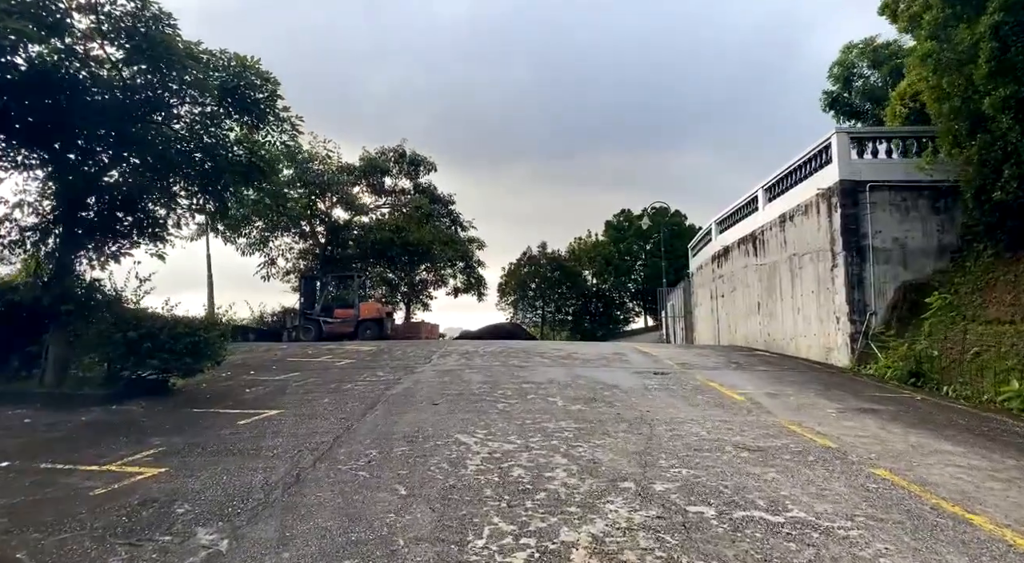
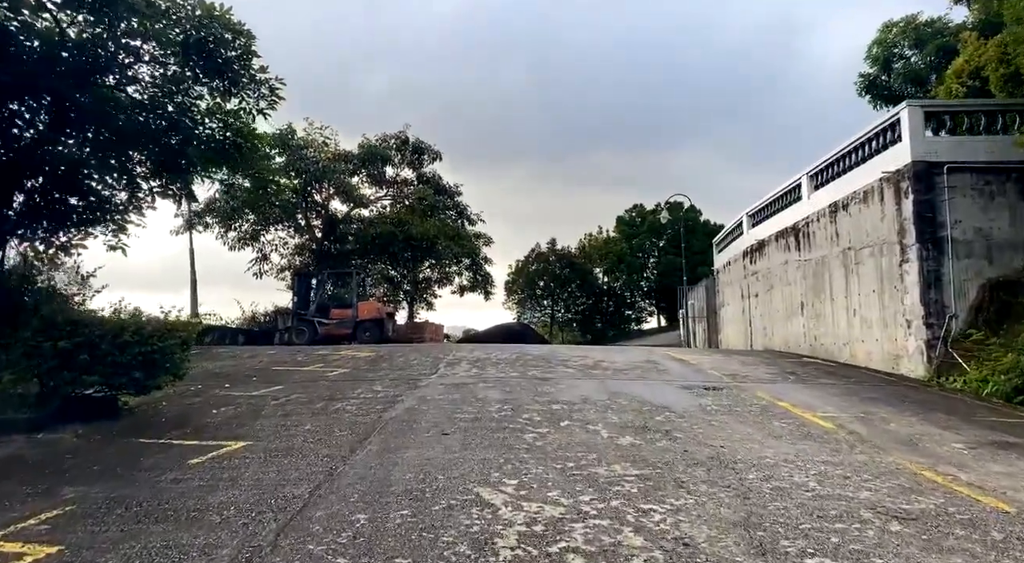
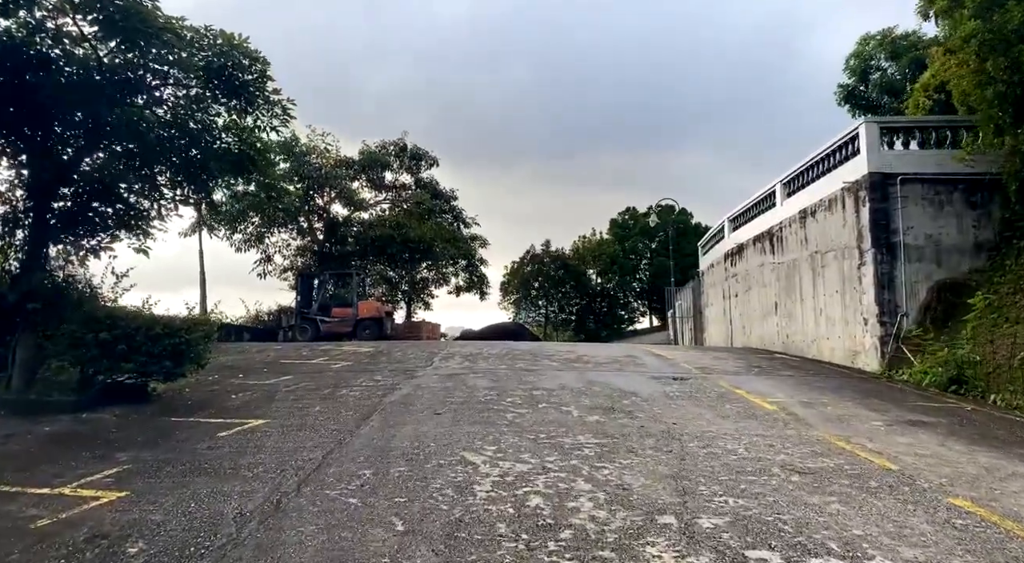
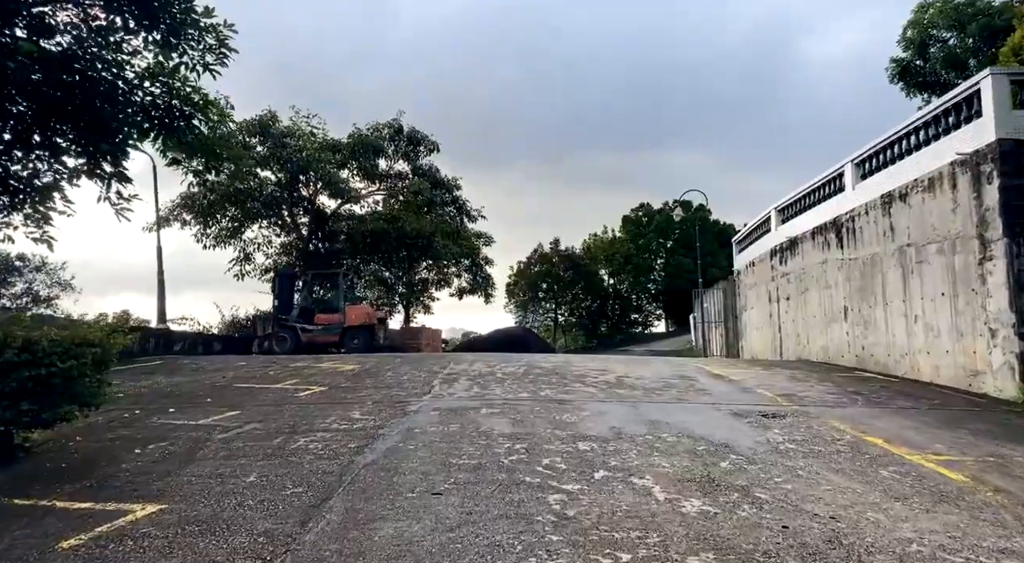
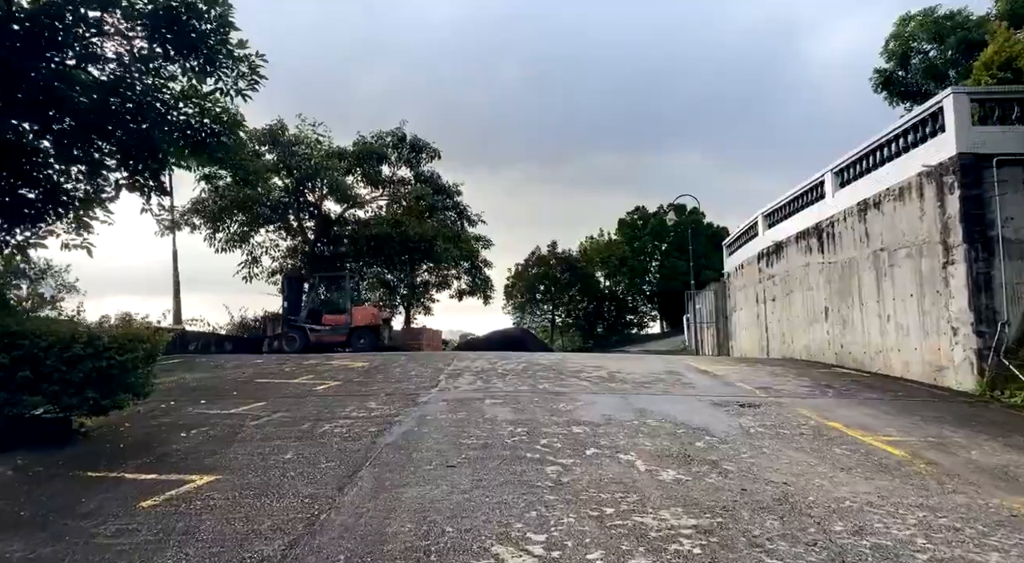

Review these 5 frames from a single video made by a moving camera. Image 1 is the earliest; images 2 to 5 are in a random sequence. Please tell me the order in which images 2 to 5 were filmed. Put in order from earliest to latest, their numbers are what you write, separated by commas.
3, 2, 5, 4
